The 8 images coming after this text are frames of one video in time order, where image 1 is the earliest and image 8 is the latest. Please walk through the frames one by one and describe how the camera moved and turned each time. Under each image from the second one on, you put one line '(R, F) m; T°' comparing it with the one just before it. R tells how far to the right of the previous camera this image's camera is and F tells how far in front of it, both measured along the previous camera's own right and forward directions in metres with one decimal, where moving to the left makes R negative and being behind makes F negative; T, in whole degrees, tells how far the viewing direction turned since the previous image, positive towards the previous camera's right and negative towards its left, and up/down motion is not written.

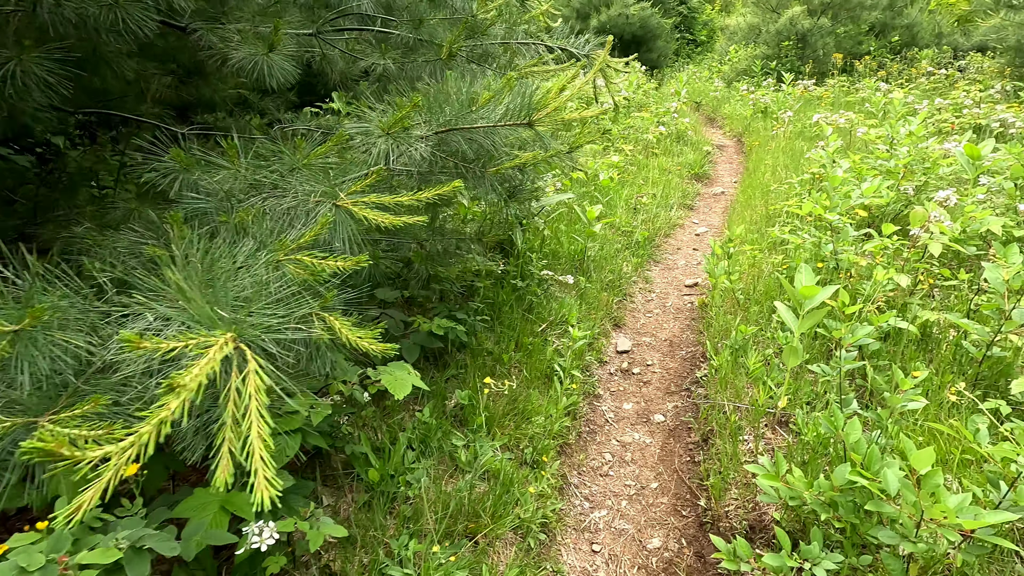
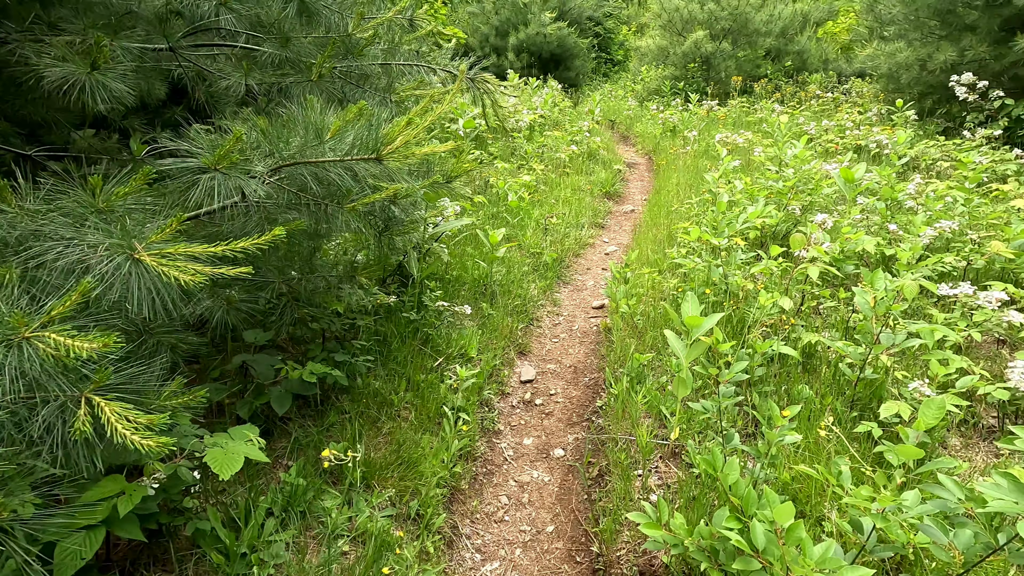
(+0.2, +0.1) m; +7°
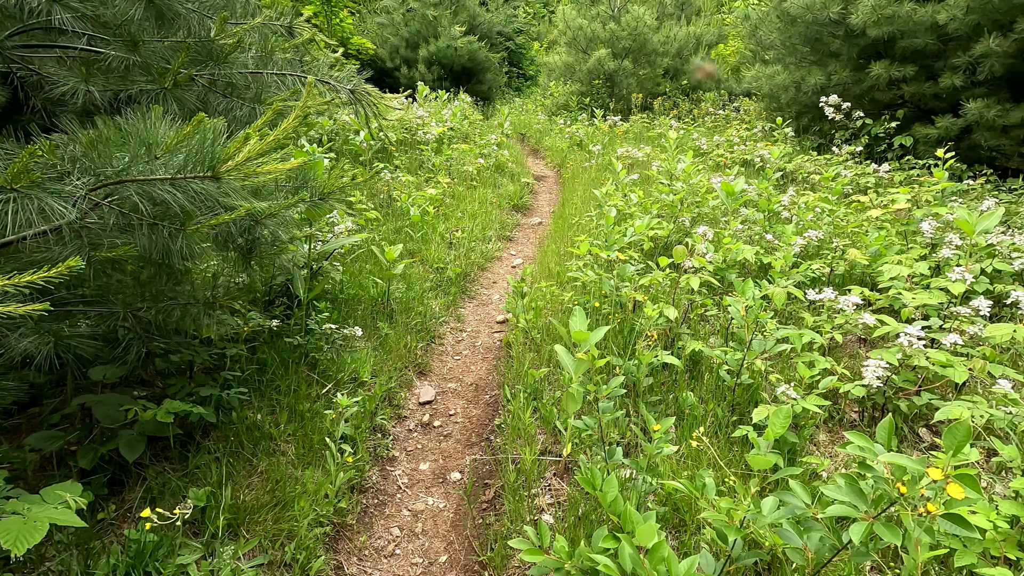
(+0.2, +0.1) m; +8°
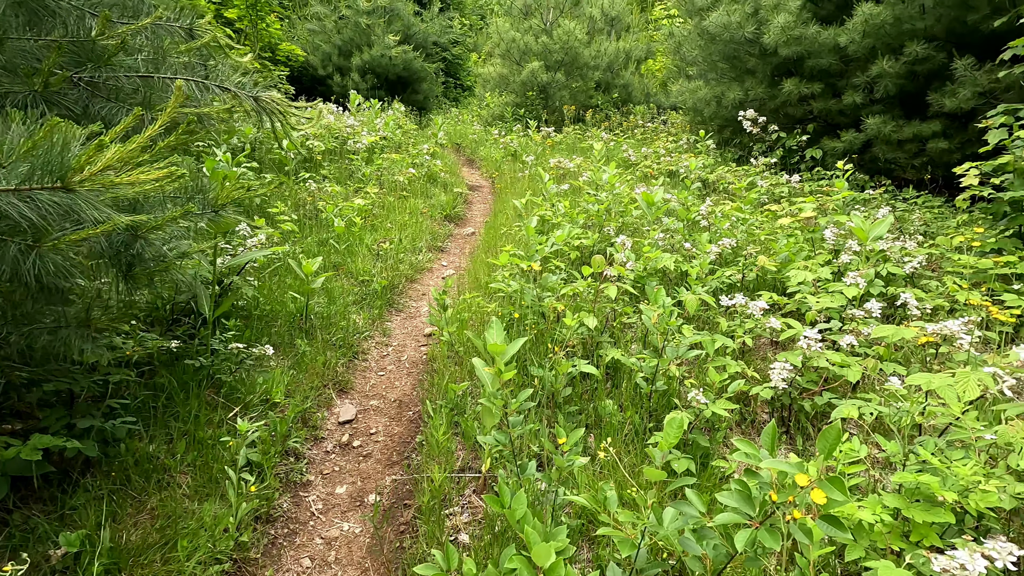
(+0.1, 0.0) m; +6°
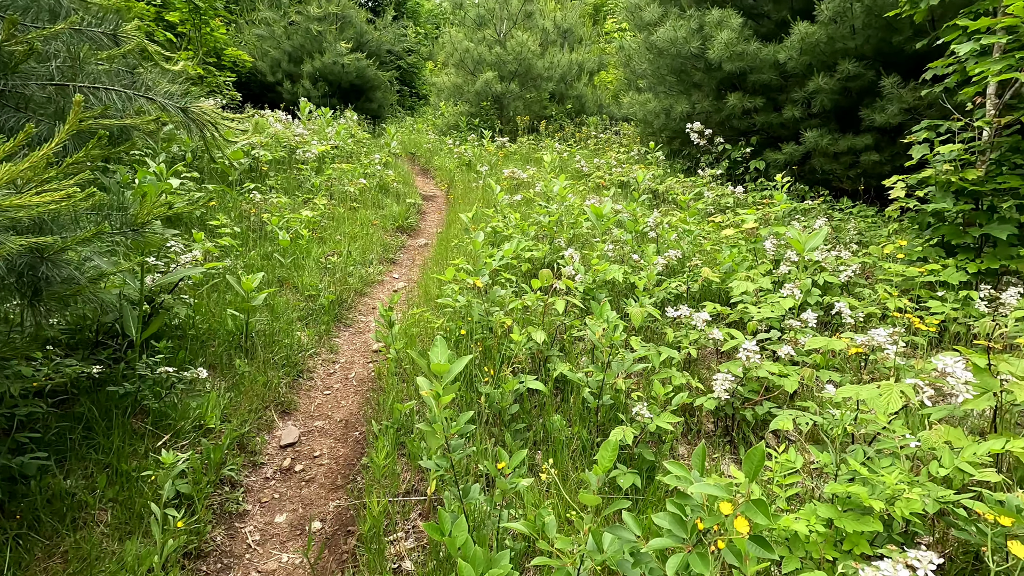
(+0.1, 0.0) m; +4°
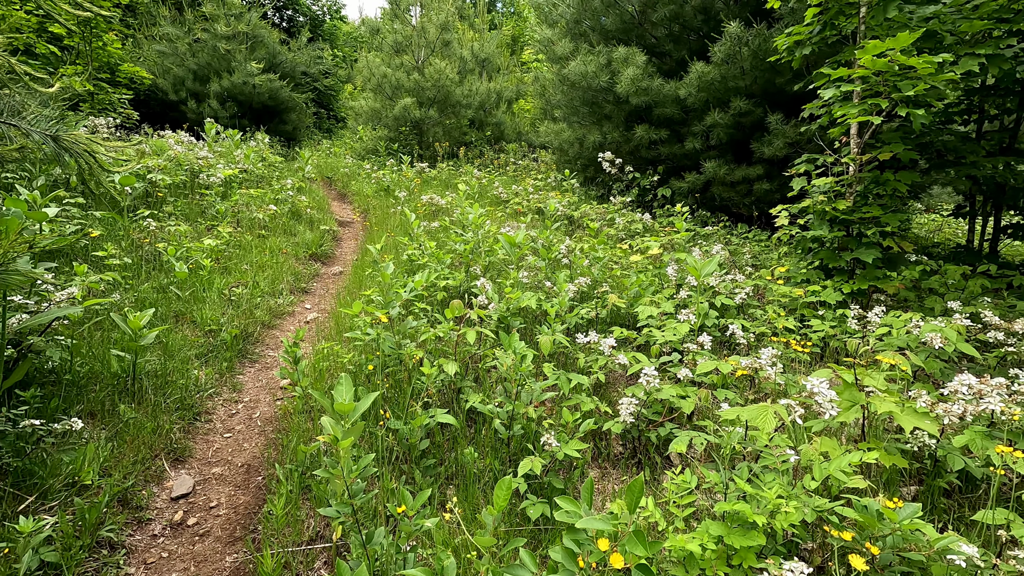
(+0.1, 0.0) m; +8°
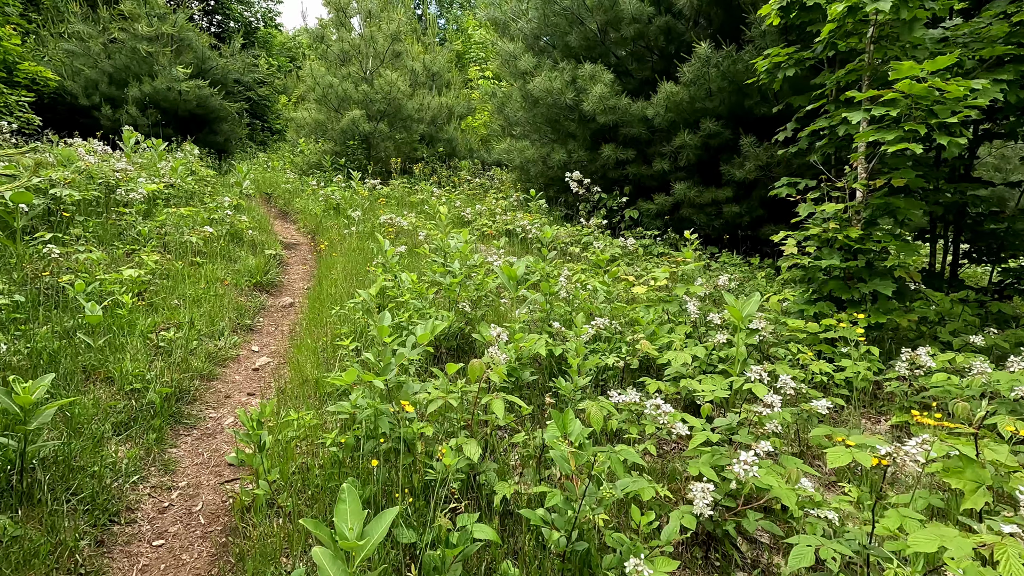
(-0.4, +0.6) m; +7°
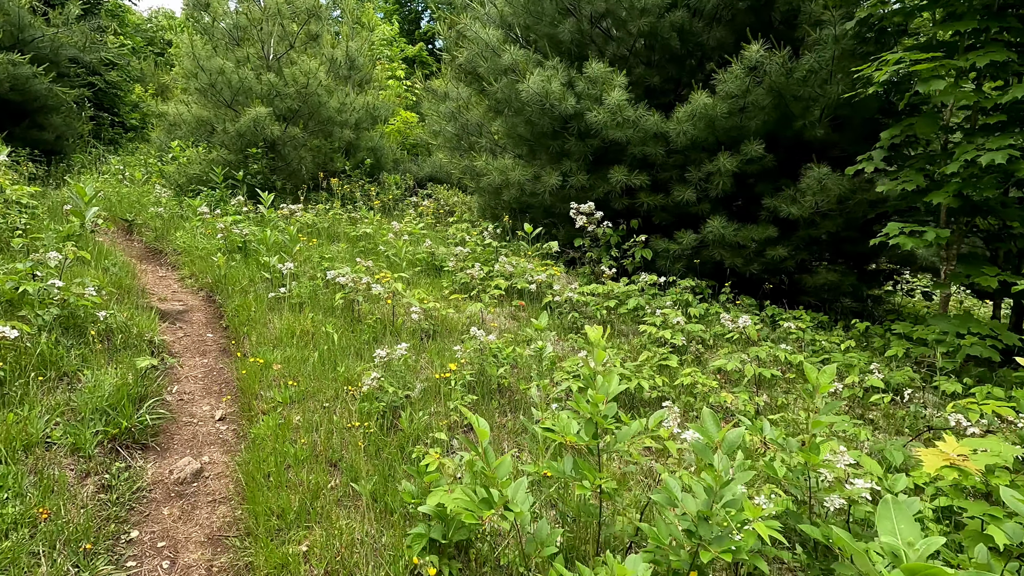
(-1.3, +2.5) m; +12°
